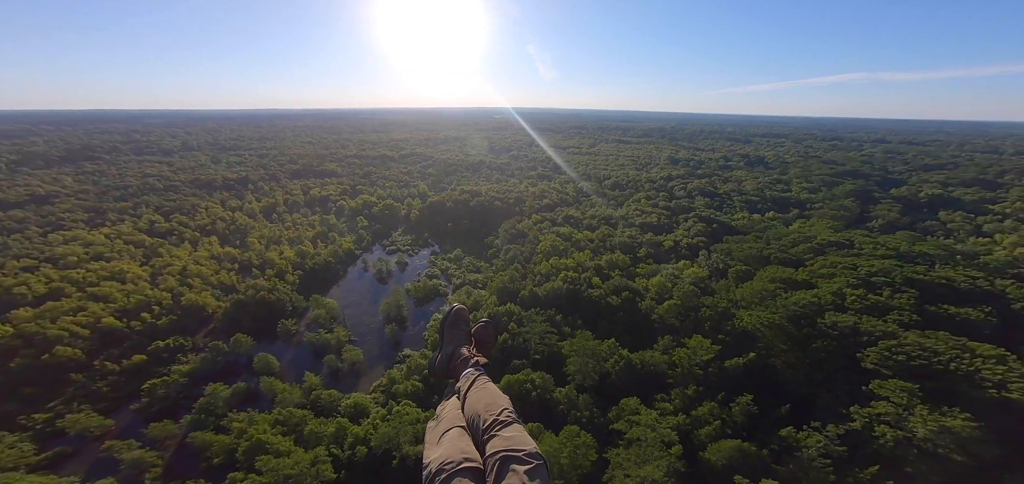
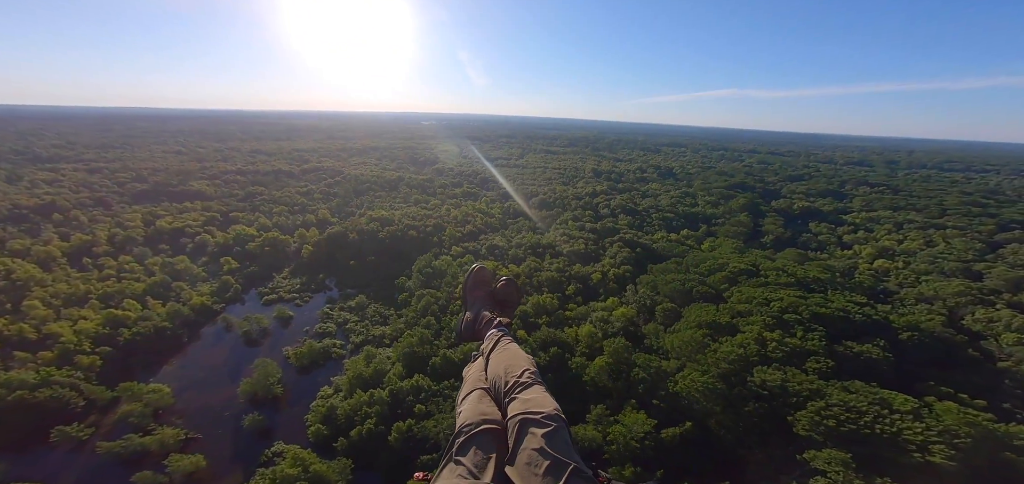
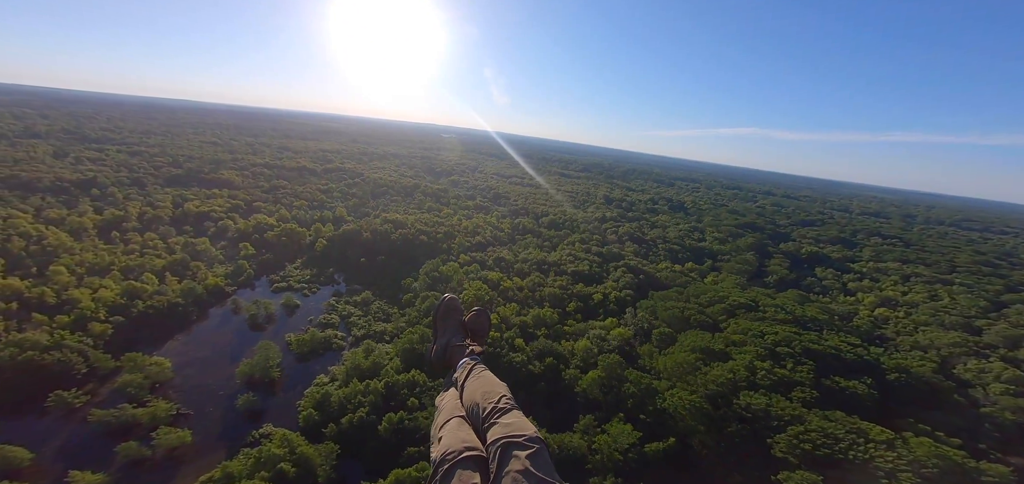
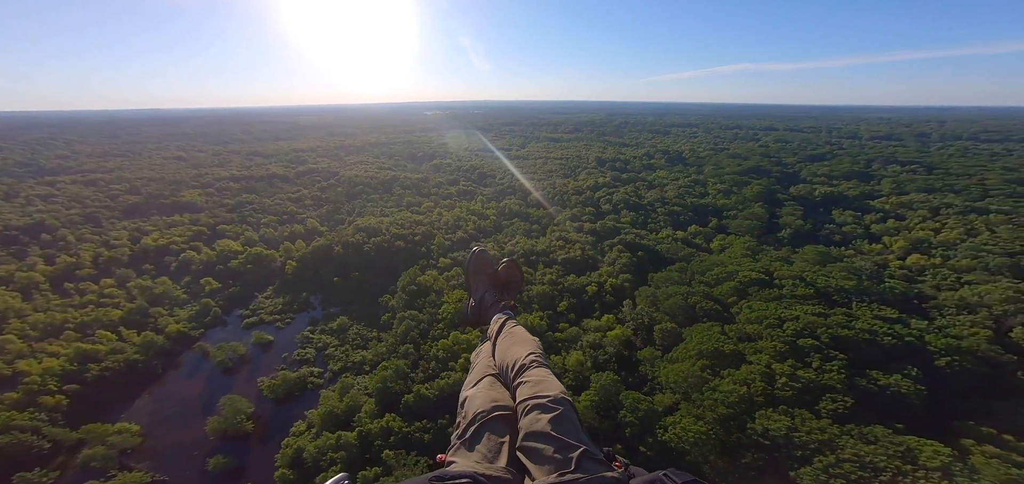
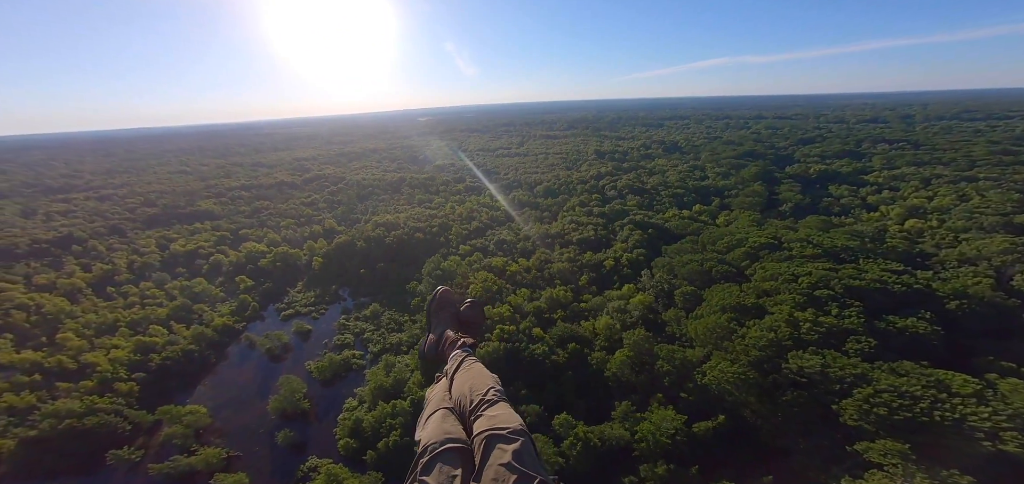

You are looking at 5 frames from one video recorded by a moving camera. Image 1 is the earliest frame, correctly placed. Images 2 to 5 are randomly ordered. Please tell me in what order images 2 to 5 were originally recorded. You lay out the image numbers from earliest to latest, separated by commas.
3, 2, 5, 4
